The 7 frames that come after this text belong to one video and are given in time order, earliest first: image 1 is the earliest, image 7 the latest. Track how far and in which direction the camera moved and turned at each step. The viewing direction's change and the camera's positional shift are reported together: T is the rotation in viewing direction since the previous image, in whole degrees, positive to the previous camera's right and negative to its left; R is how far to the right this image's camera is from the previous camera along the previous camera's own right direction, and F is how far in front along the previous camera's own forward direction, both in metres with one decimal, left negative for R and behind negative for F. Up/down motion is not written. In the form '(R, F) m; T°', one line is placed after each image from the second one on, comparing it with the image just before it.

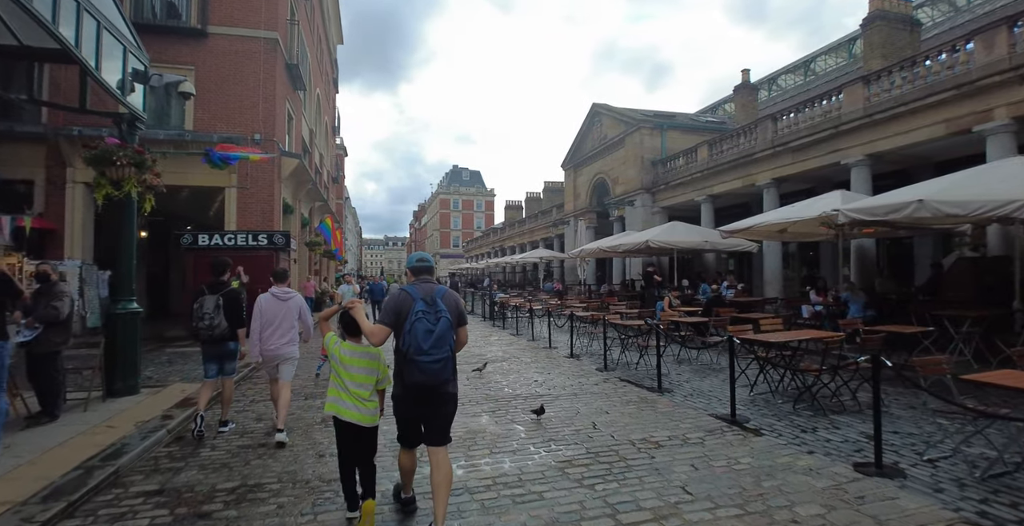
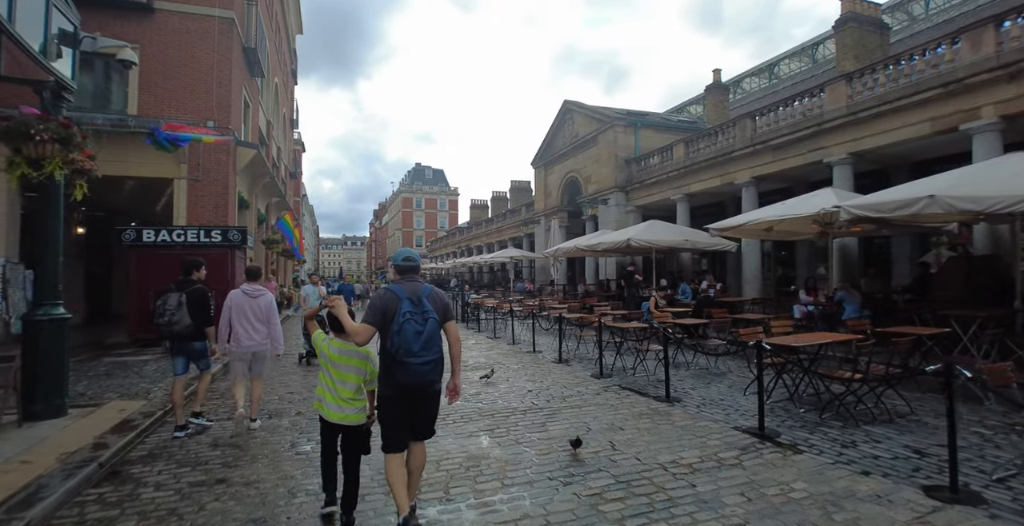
(-0.4, +0.7) m; +4°
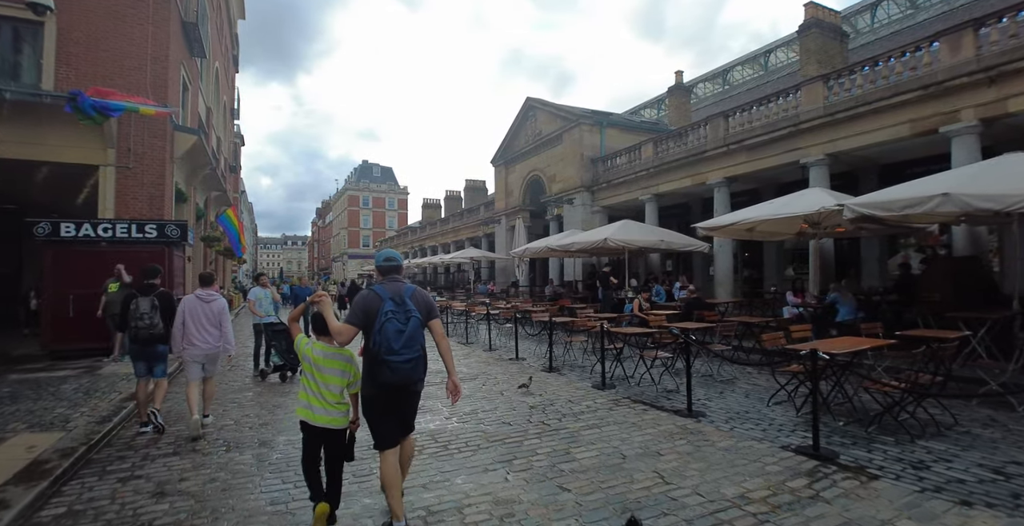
(-0.7, +0.9) m; +6°
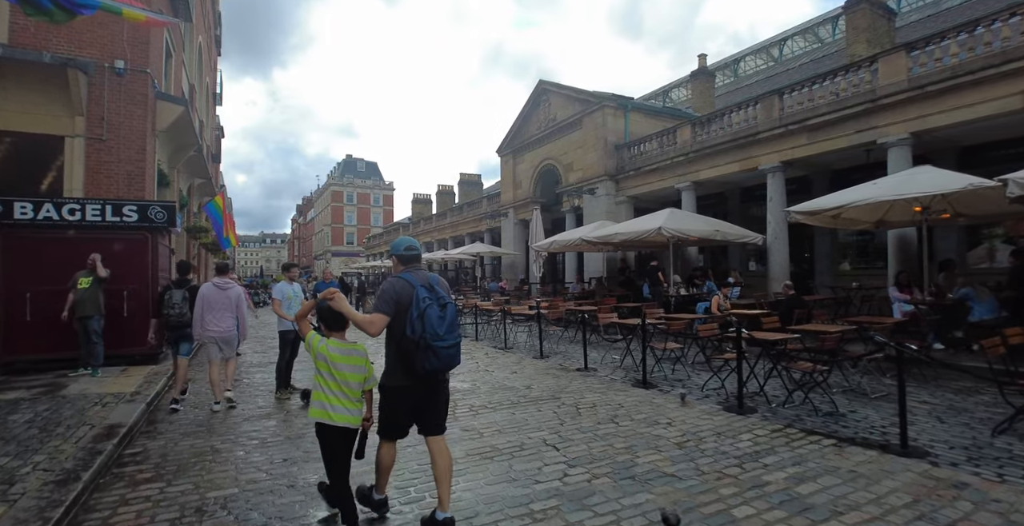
(-1.5, +1.8) m; +2°
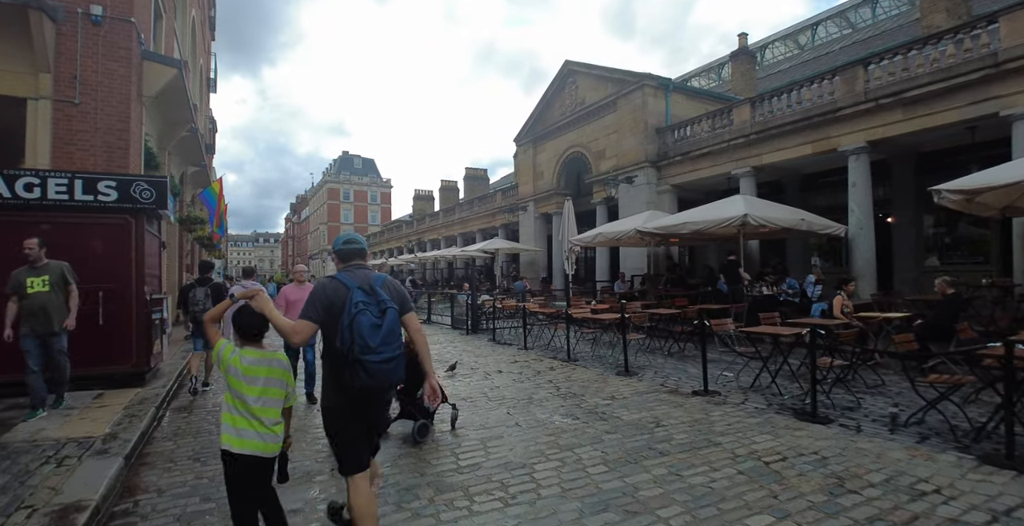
(-1.4, +1.9) m; +1°
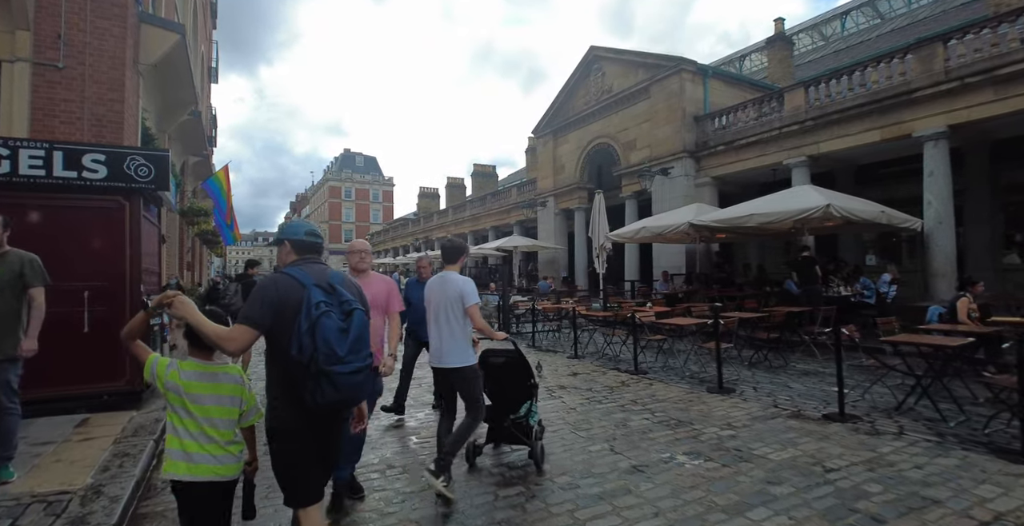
(-1.0, +1.3) m; 0°
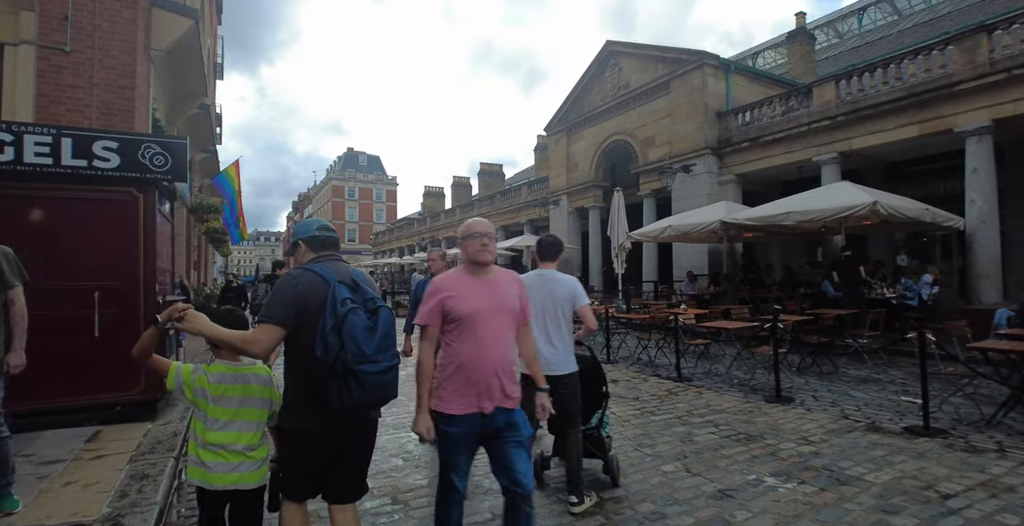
(-0.5, +0.5) m; 0°
